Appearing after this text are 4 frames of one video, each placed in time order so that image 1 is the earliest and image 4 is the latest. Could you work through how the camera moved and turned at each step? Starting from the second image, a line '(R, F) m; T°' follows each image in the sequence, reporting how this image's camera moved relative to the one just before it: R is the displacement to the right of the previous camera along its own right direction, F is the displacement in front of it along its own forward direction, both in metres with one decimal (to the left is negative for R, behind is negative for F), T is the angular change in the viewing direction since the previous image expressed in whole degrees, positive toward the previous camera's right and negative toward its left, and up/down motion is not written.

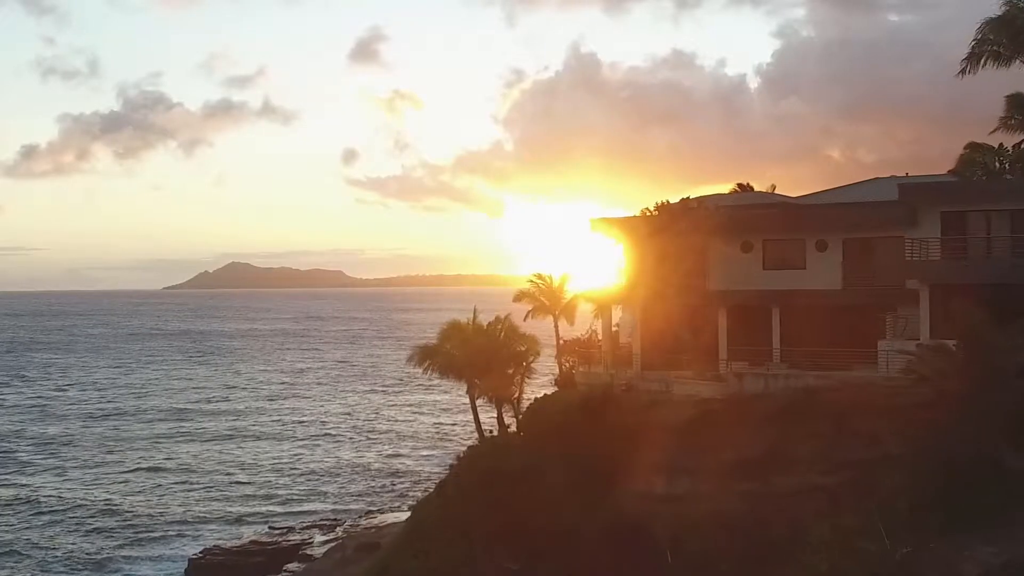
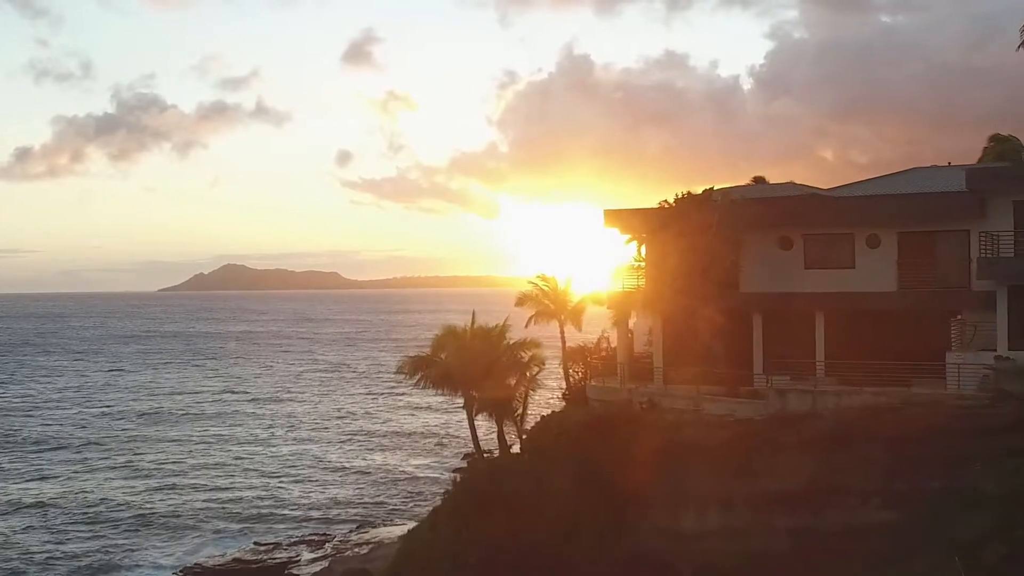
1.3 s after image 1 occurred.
(-0.3, +4.2) m; 0°
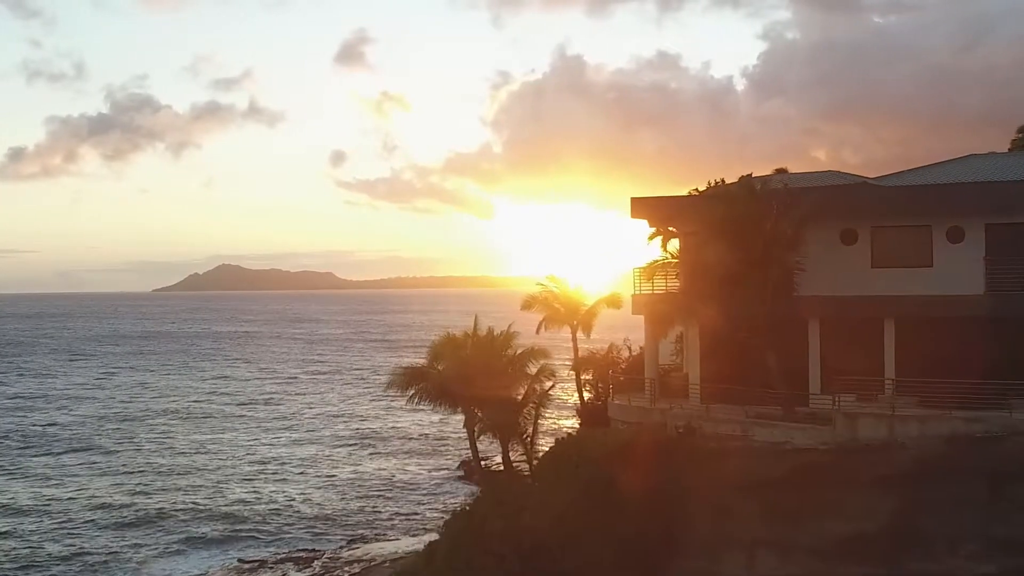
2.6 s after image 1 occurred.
(-0.4, +4.4) m; 0°
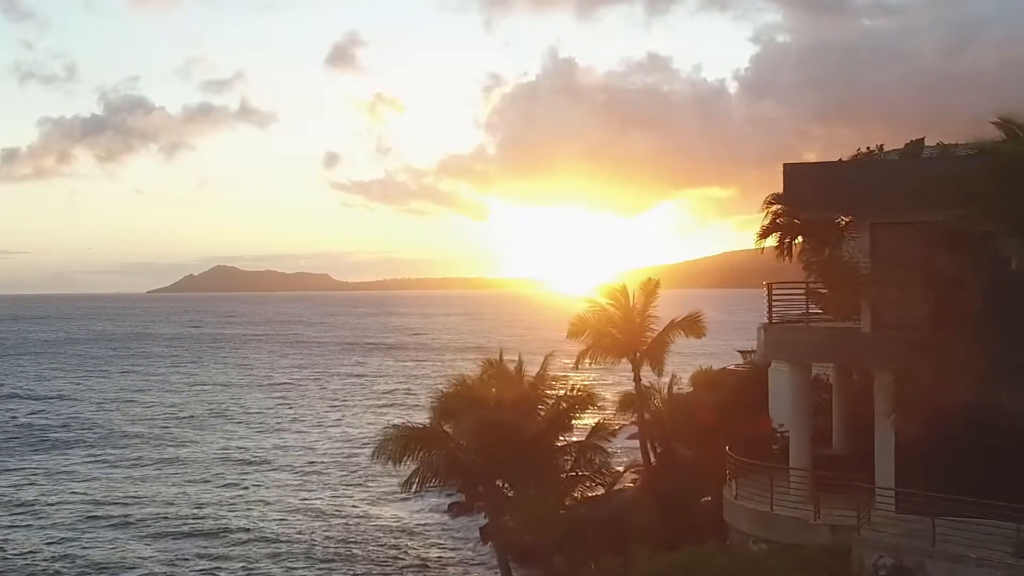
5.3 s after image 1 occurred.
(-1.2, +10.0) m; 0°
